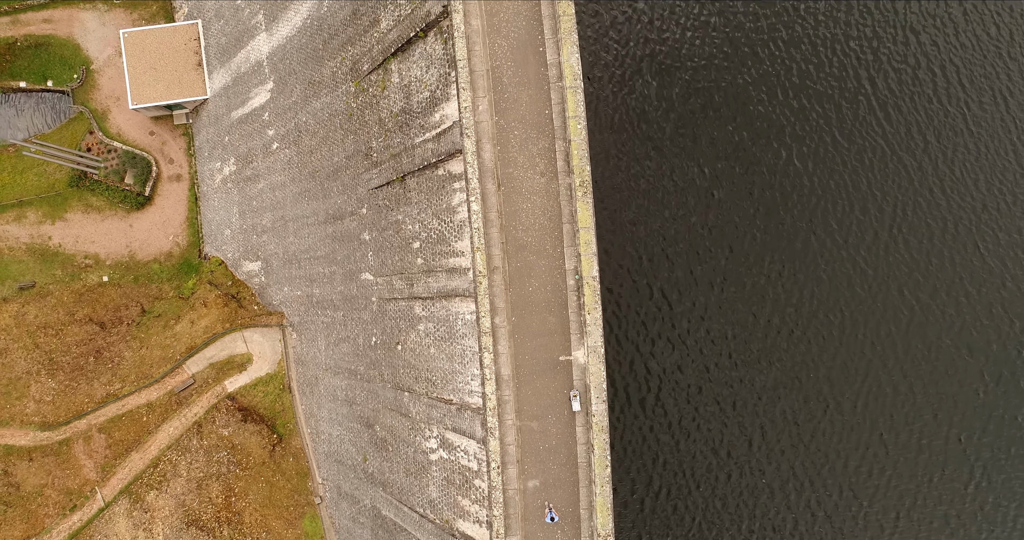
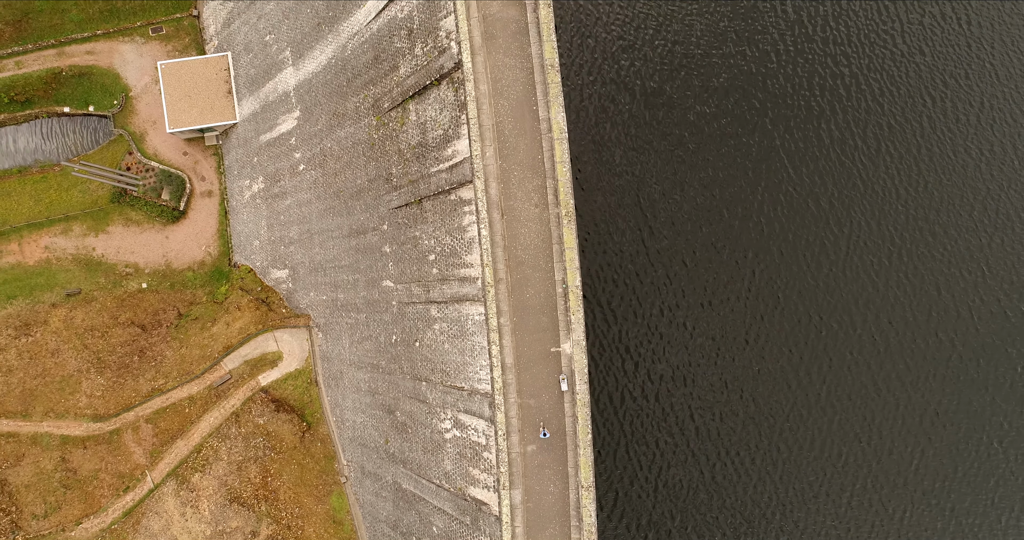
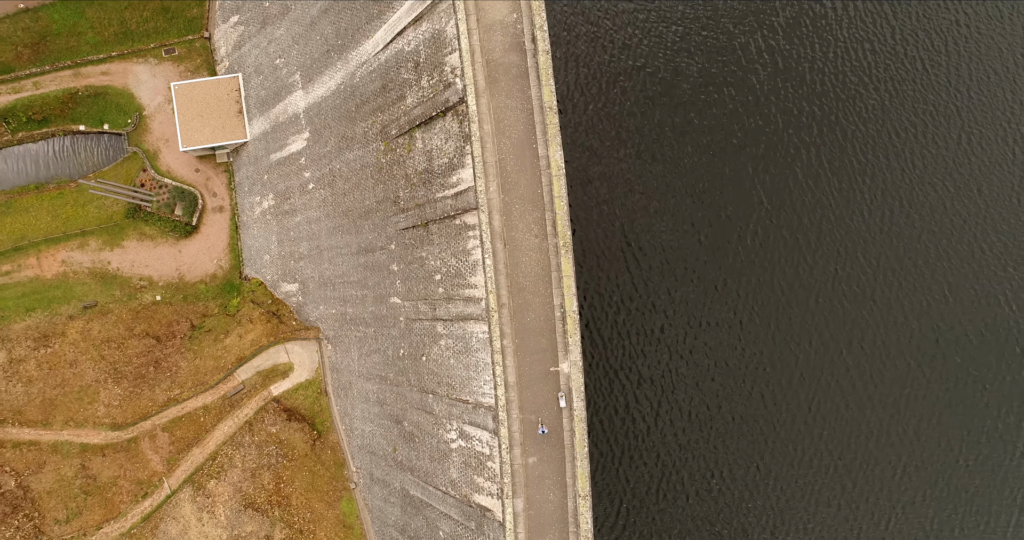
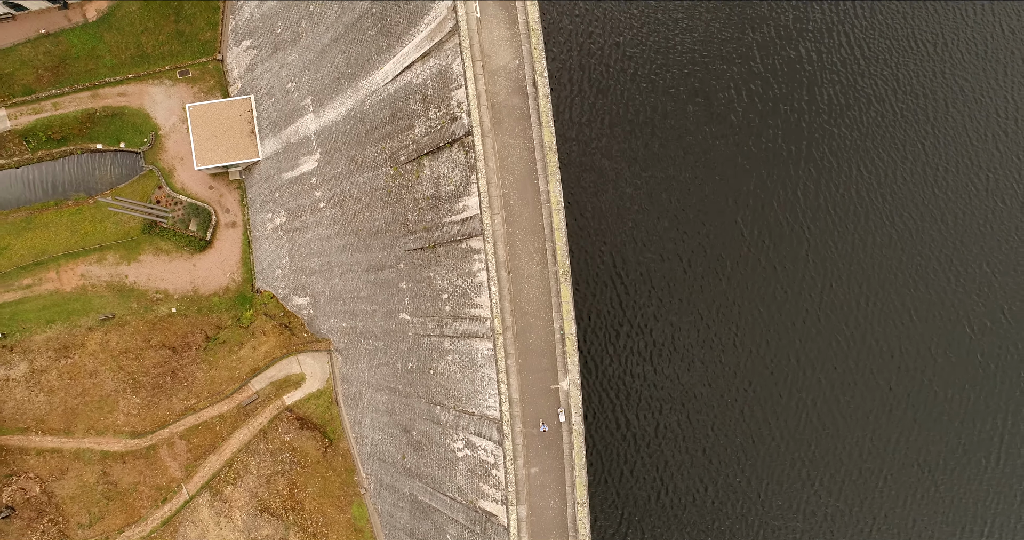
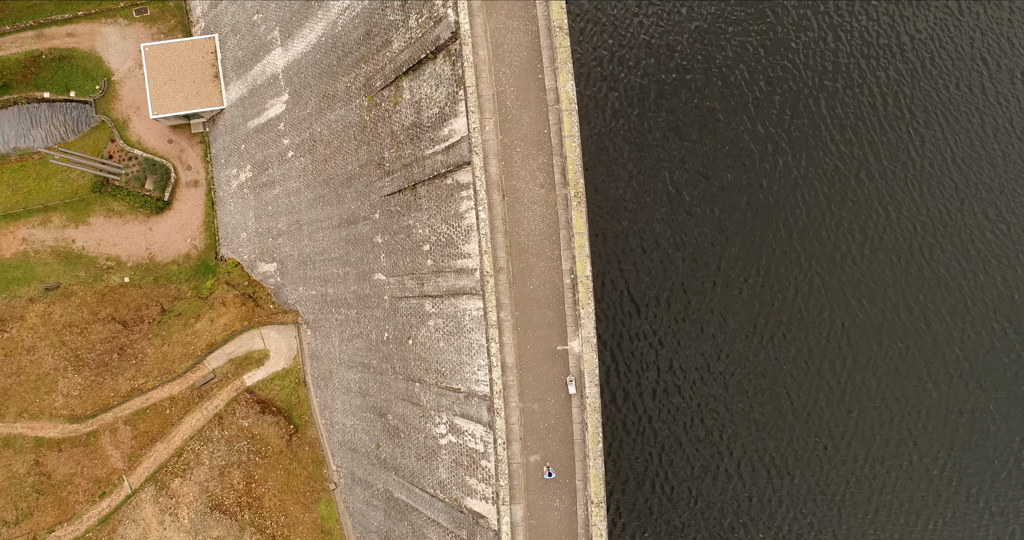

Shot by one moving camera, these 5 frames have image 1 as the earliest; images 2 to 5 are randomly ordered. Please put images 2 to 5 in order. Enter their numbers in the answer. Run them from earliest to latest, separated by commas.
5, 2, 3, 4
